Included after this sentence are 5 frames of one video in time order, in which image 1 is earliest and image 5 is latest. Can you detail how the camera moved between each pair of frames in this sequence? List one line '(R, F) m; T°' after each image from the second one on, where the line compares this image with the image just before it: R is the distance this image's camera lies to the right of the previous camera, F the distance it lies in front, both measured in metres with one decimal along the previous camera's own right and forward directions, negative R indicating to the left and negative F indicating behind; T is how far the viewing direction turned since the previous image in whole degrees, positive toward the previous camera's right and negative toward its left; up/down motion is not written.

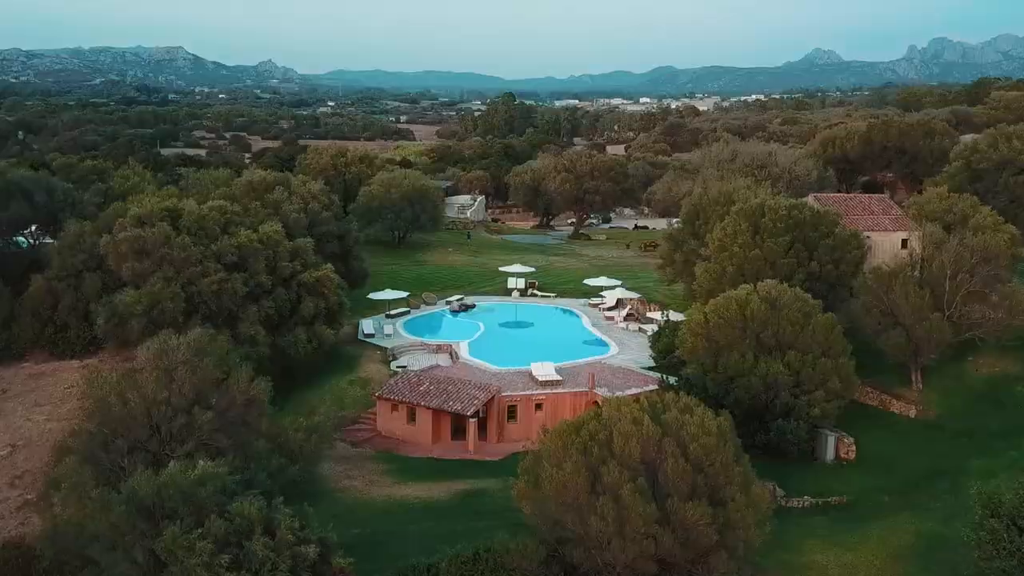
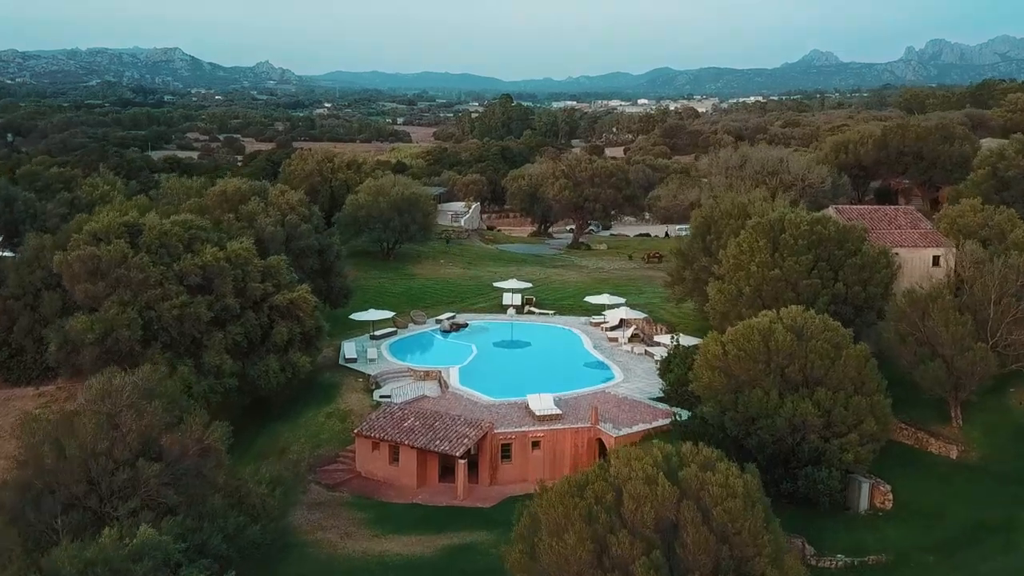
(+0.1, +3.2) m; 0°
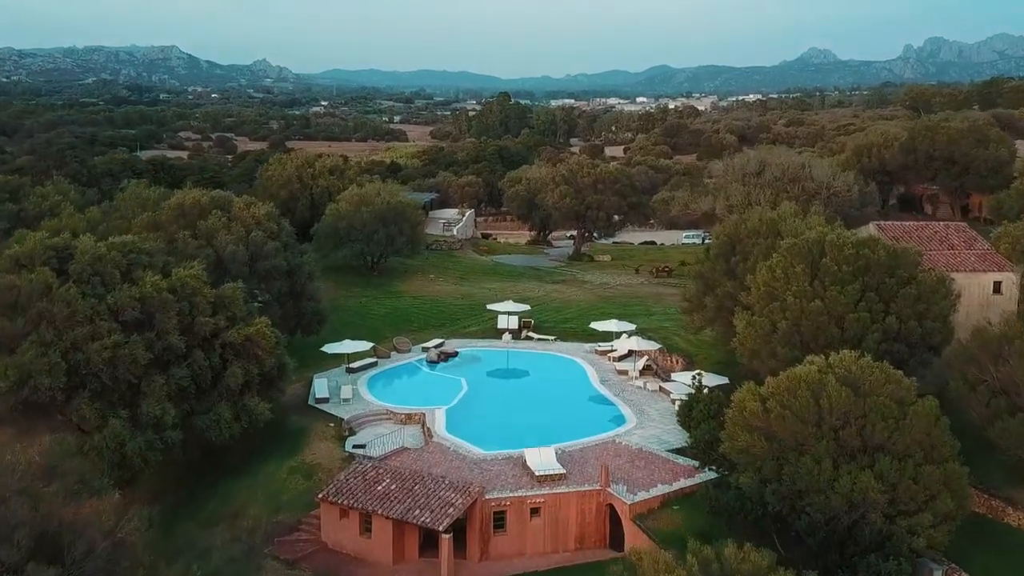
(+0.1, +4.6) m; 0°
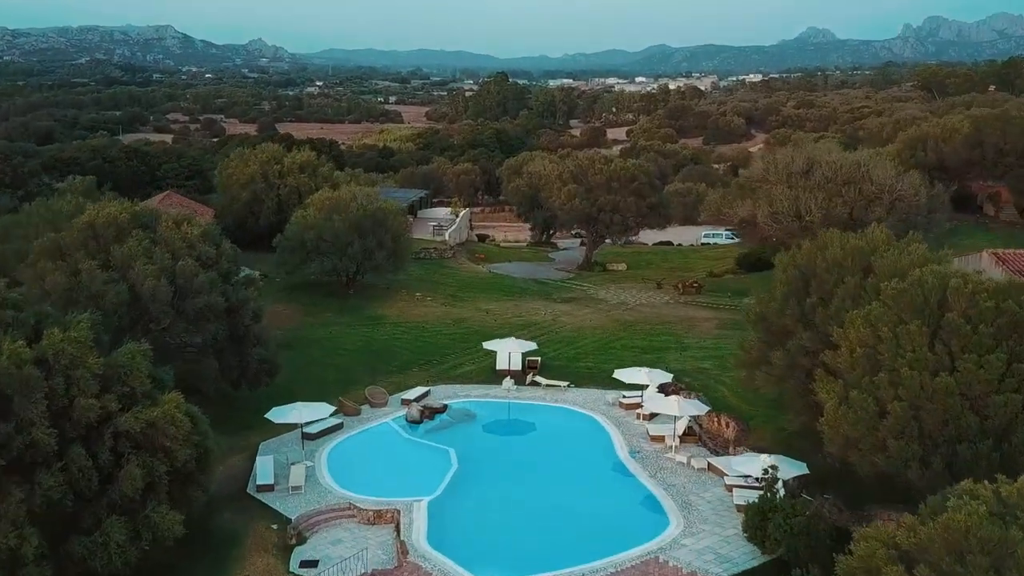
(-0.1, +7.6) m; 0°
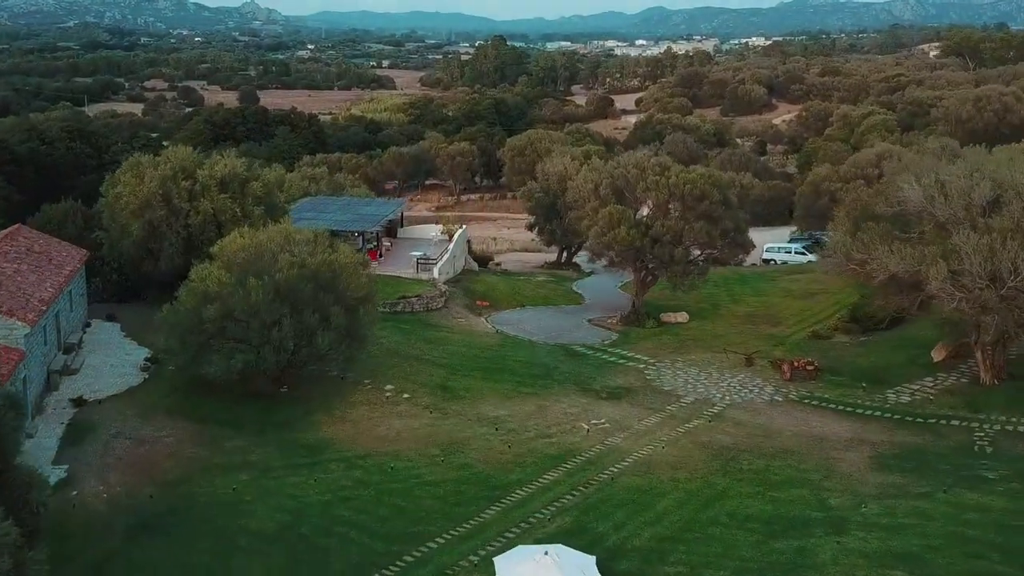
(-0.5, +14.6) m; 0°
